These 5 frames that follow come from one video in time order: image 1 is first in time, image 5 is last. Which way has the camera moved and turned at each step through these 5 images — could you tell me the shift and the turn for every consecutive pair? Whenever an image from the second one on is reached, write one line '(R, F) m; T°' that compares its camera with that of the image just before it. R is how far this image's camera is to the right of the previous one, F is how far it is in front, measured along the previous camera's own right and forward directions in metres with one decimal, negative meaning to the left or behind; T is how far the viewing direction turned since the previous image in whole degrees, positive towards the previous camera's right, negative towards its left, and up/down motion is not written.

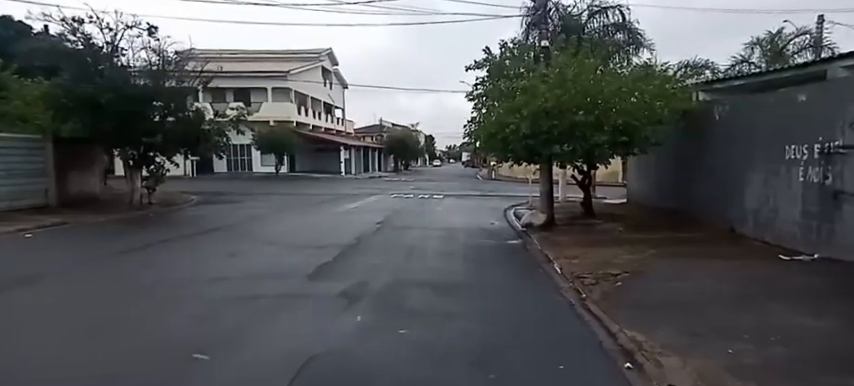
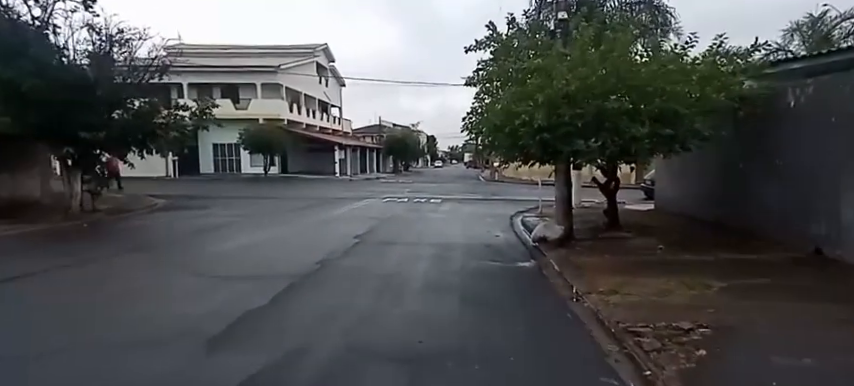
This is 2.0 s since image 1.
(+0.3, +2.5) m; 0°
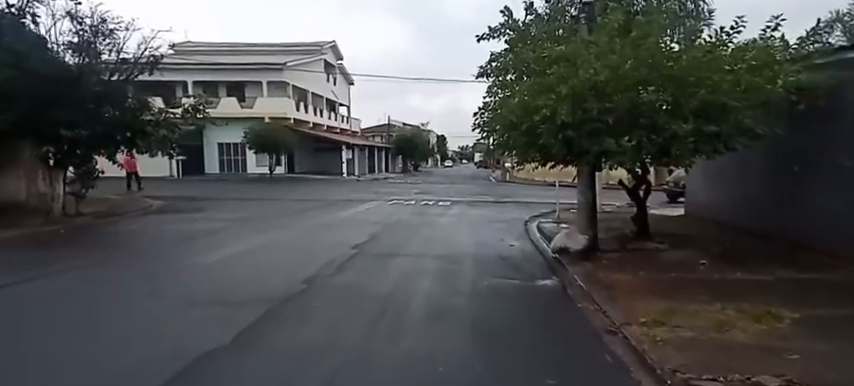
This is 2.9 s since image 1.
(+0.1, +1.1) m; -1°
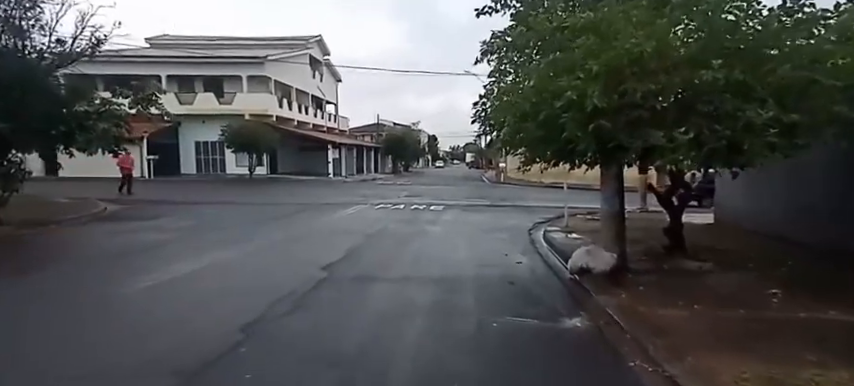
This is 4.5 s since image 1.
(0.0, +1.9) m; +1°
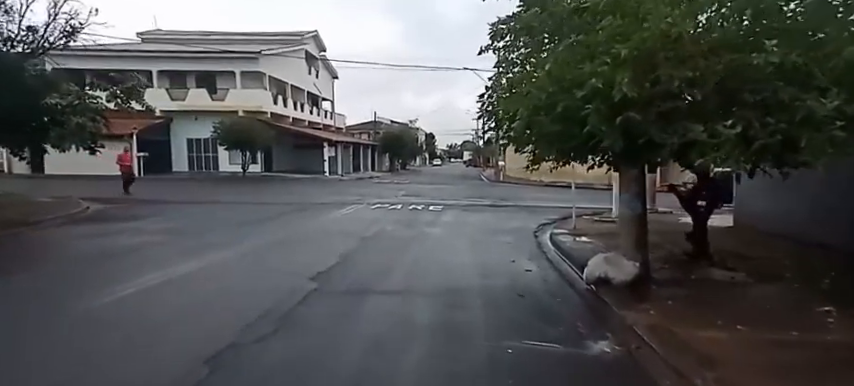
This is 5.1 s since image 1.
(-0.1, +0.8) m; 0°
